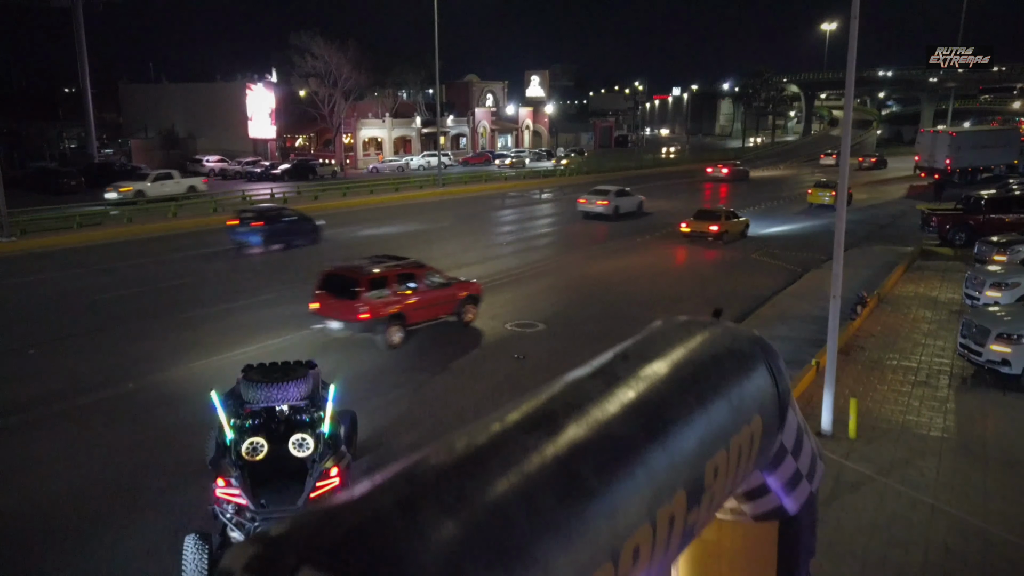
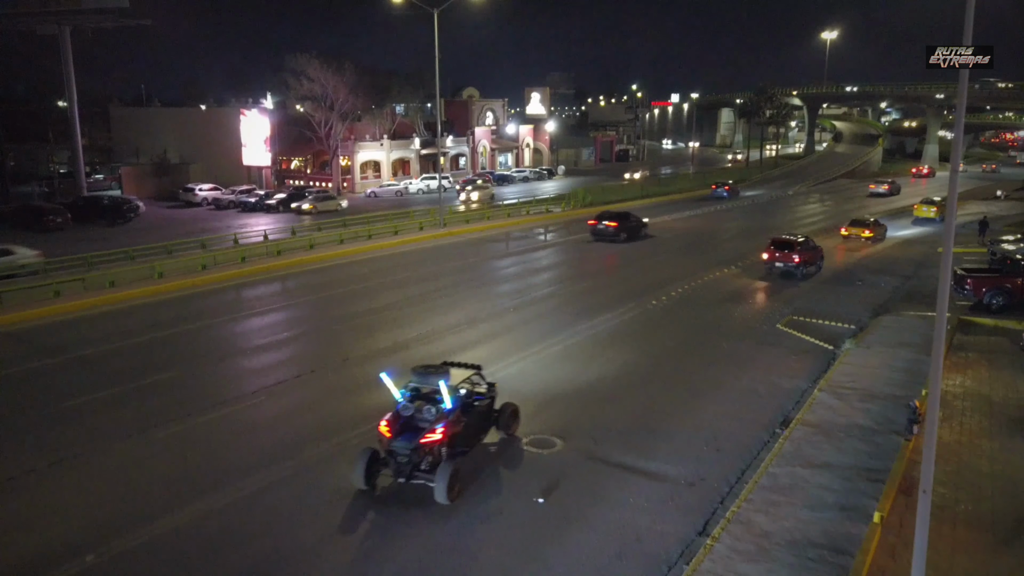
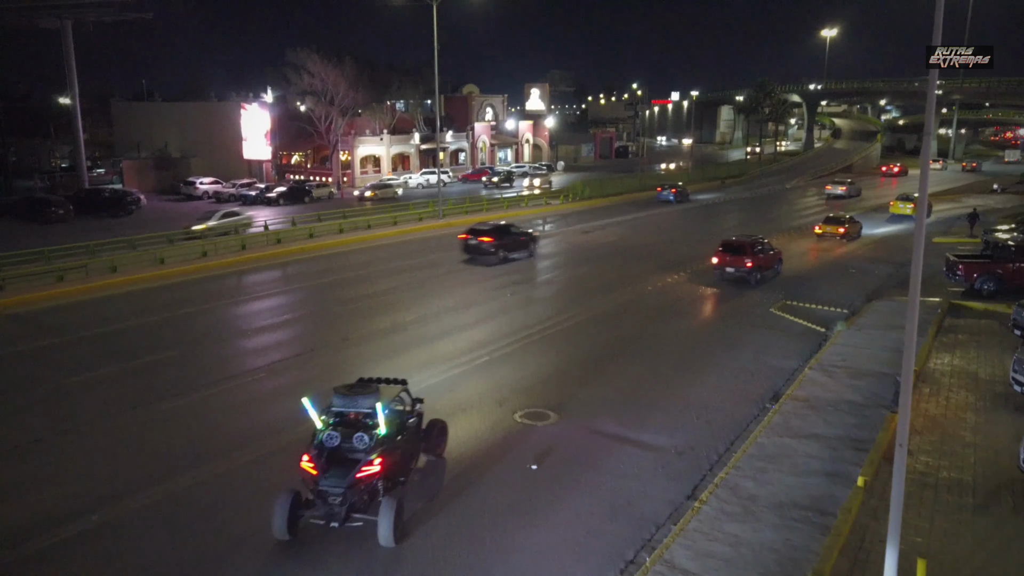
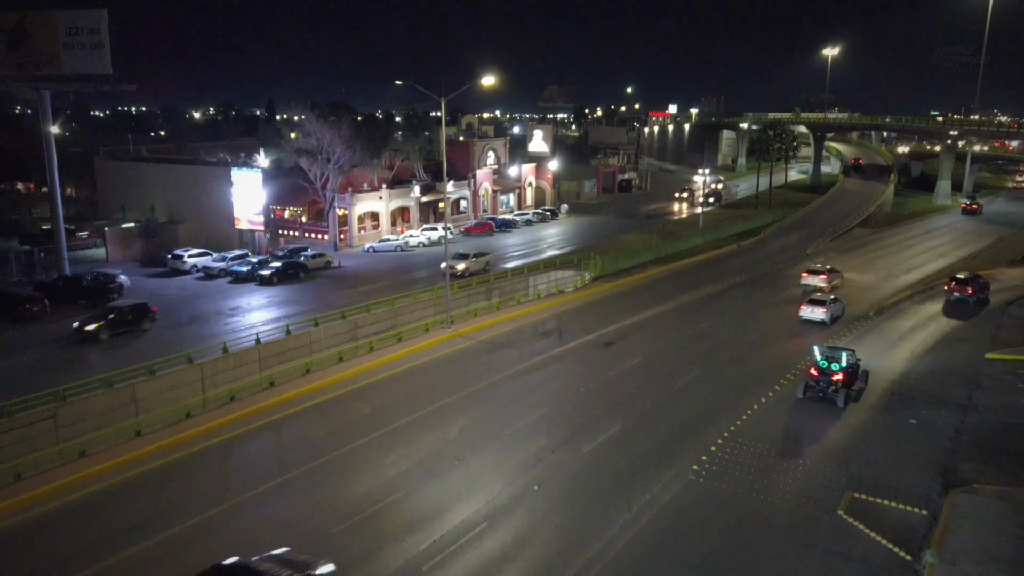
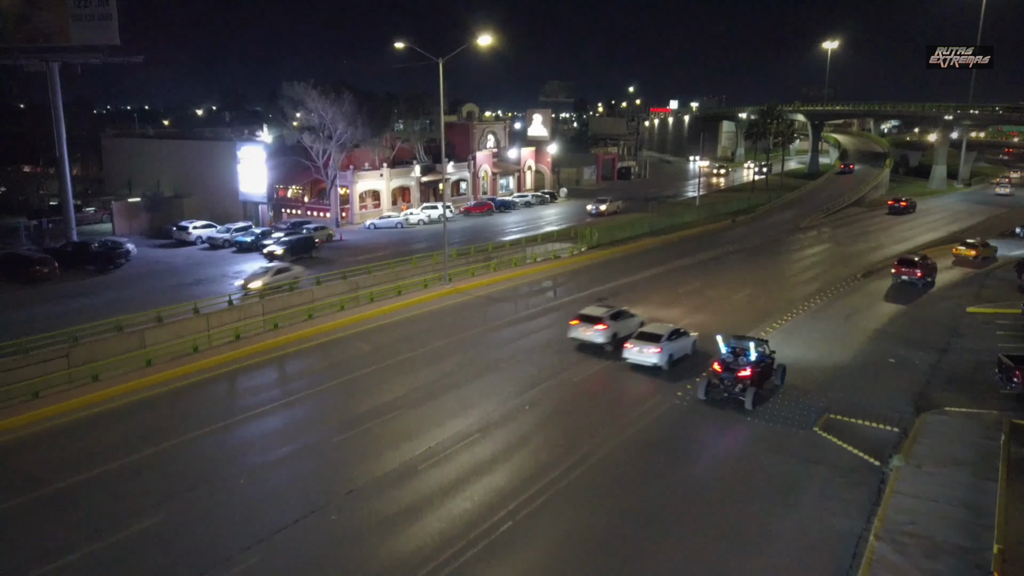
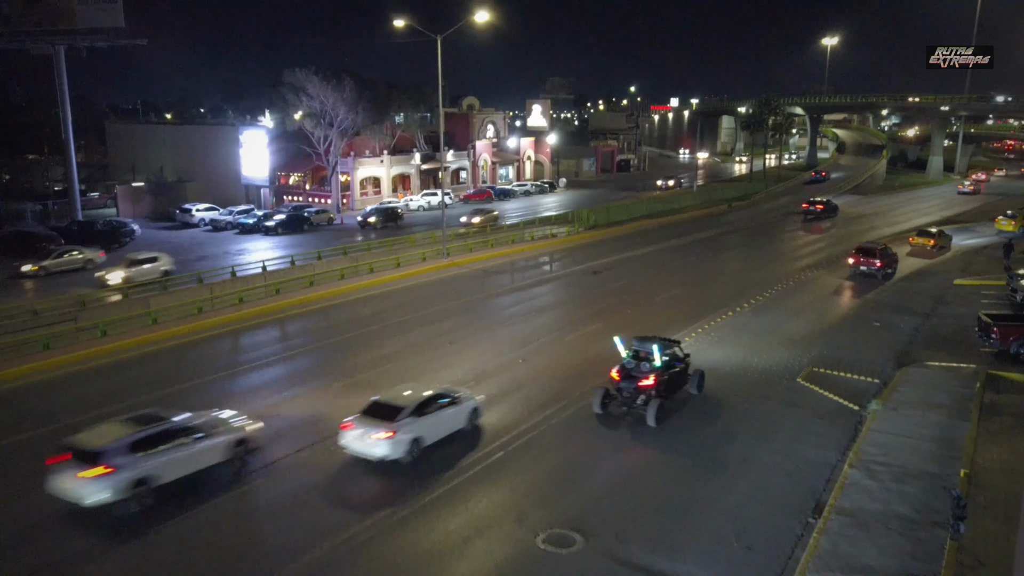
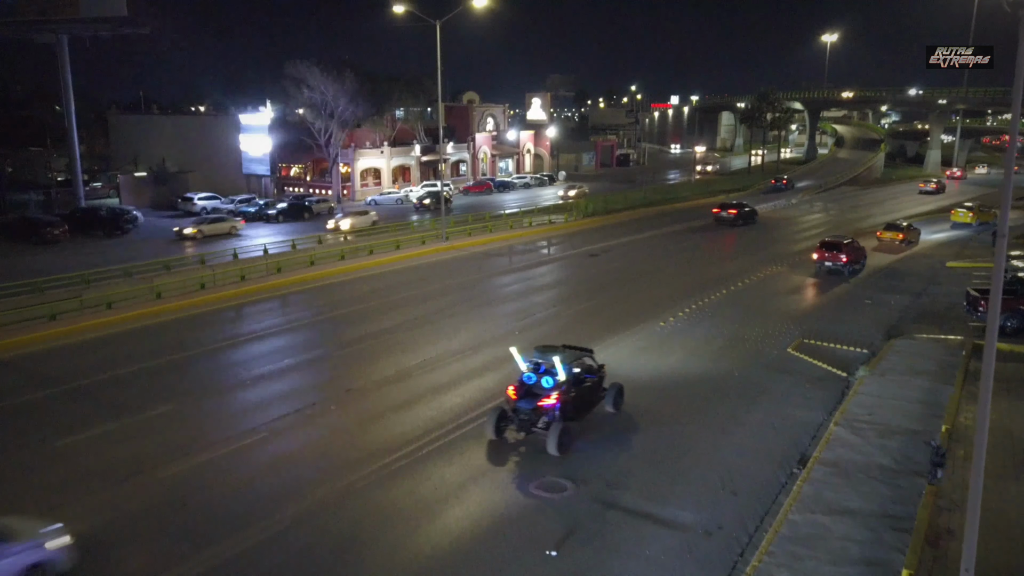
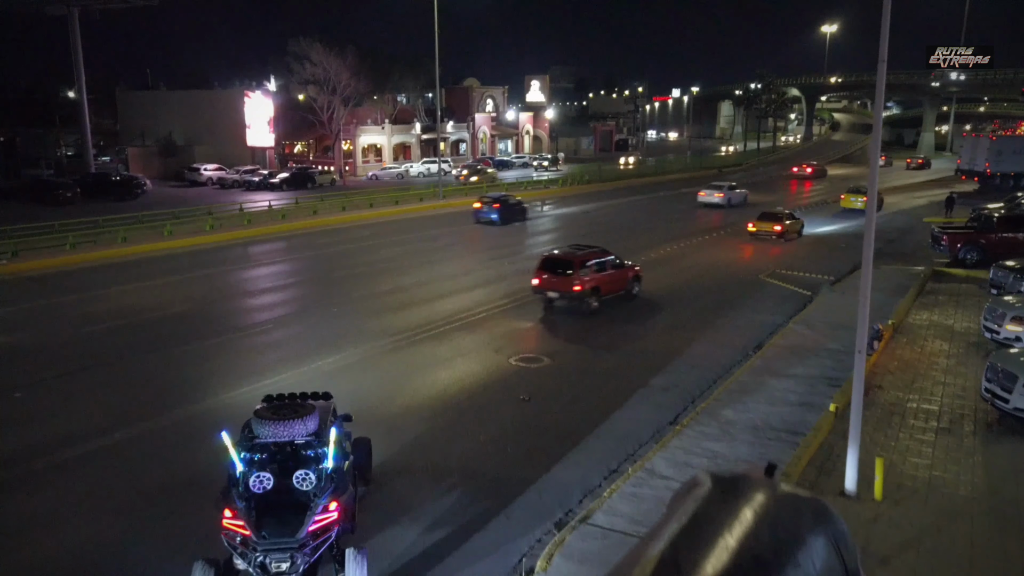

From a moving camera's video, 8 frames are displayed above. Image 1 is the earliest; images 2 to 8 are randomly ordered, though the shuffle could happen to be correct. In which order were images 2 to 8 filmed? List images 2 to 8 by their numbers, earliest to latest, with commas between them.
8, 3, 2, 7, 6, 5, 4
